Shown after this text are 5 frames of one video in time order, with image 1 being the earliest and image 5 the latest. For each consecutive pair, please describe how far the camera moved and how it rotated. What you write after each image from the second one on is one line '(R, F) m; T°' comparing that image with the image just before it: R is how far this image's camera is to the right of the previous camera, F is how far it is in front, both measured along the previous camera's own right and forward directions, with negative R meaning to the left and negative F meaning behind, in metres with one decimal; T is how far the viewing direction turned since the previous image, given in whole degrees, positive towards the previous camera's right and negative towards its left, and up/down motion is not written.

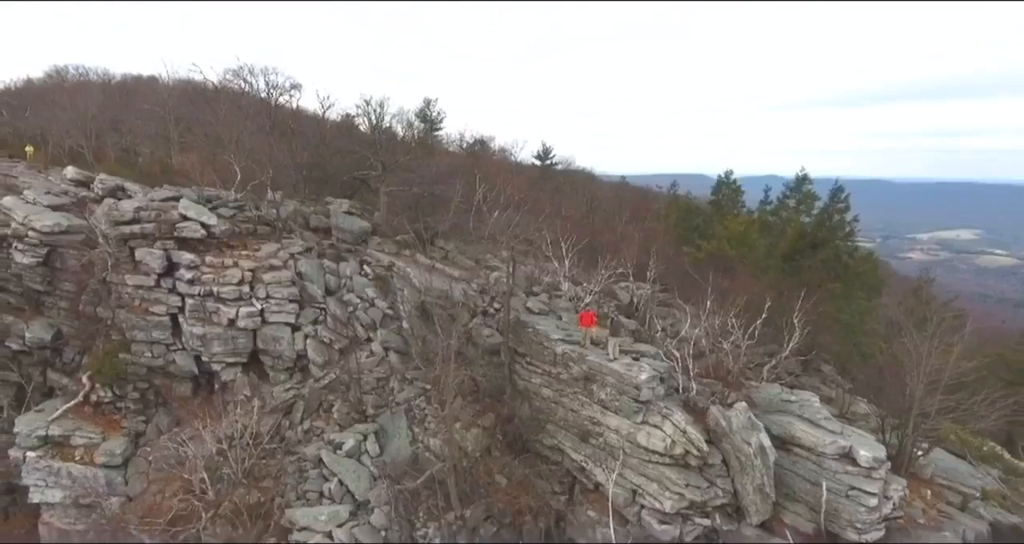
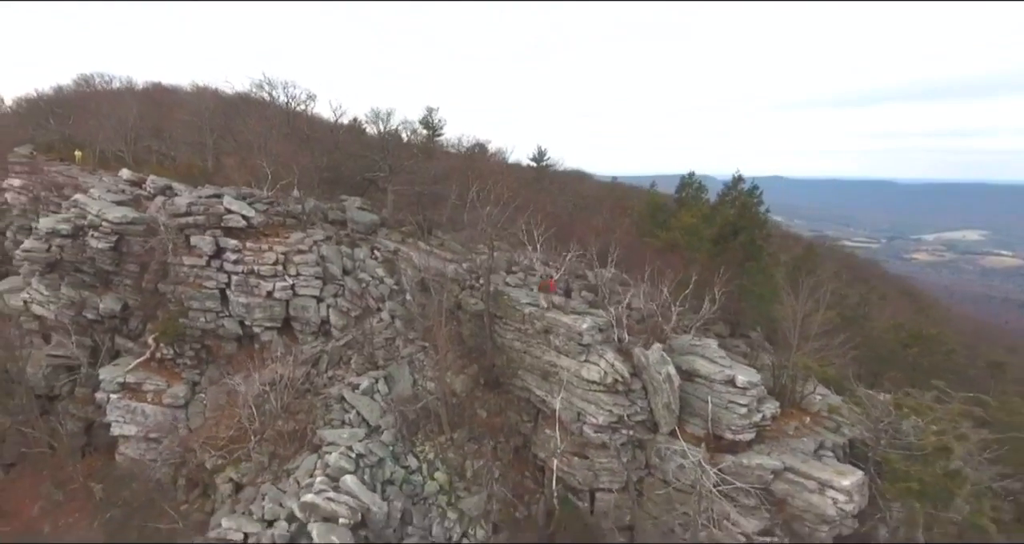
(+0.4, -2.0) m; 0°
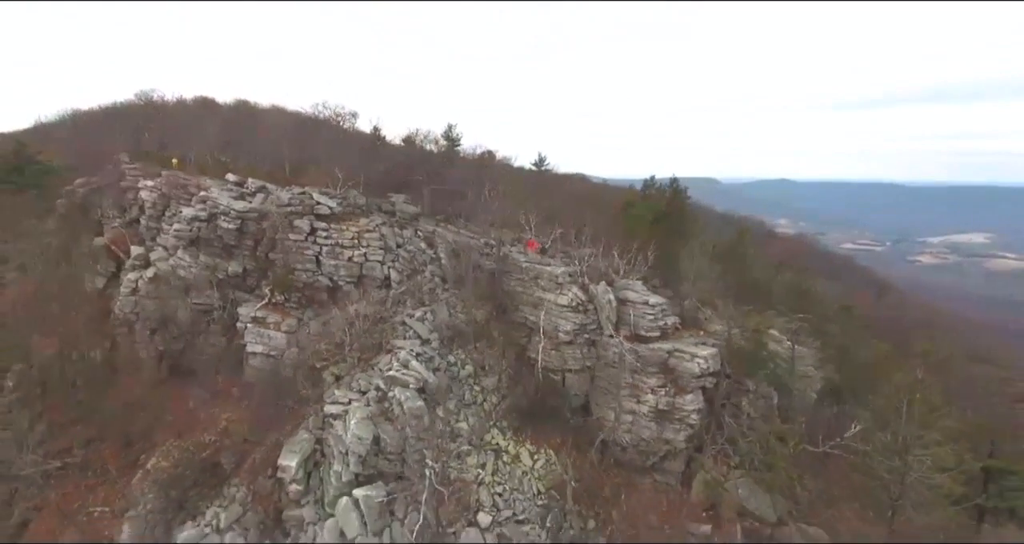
(0.0, -4.8) m; 0°
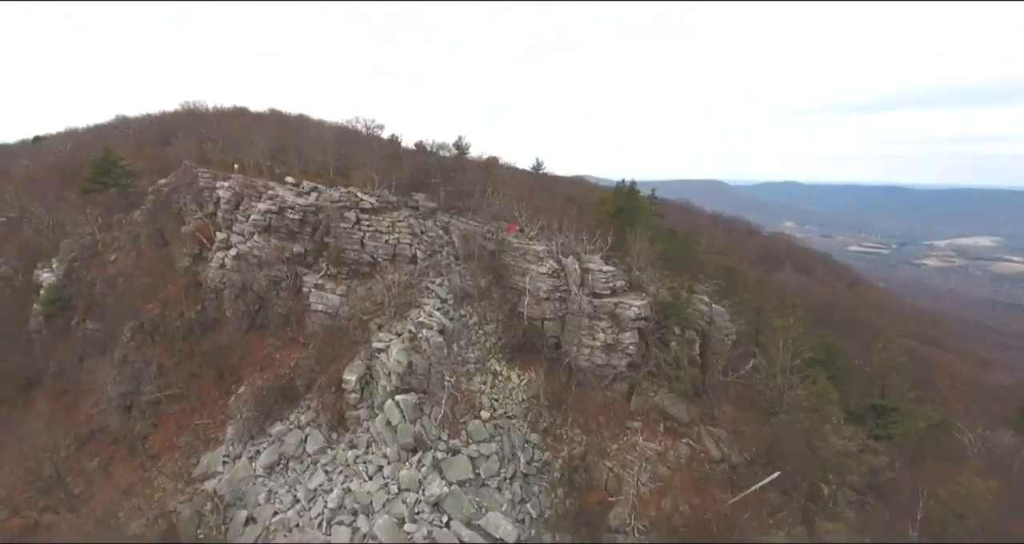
(+0.4, -5.0) m; -1°
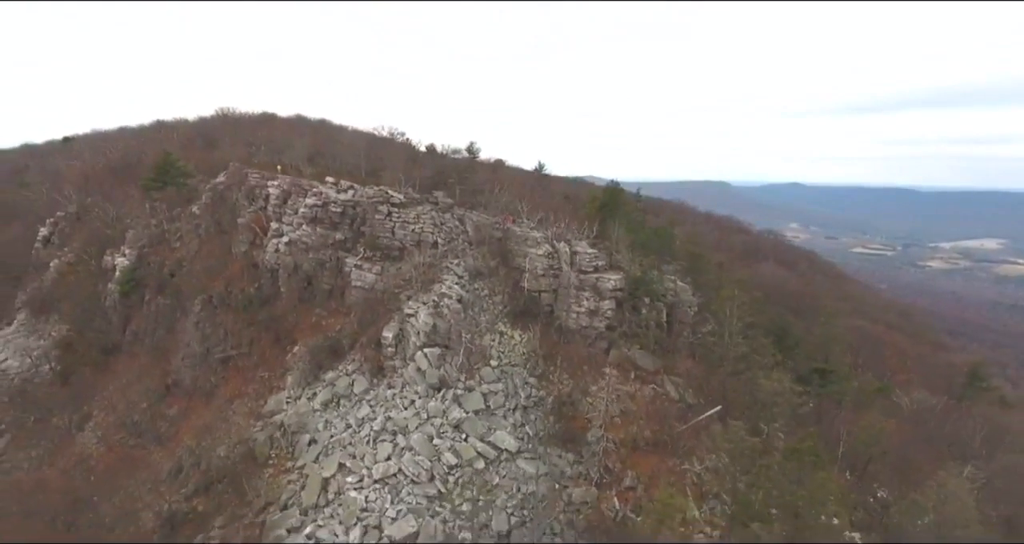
(0.0, -4.4) m; 0°
